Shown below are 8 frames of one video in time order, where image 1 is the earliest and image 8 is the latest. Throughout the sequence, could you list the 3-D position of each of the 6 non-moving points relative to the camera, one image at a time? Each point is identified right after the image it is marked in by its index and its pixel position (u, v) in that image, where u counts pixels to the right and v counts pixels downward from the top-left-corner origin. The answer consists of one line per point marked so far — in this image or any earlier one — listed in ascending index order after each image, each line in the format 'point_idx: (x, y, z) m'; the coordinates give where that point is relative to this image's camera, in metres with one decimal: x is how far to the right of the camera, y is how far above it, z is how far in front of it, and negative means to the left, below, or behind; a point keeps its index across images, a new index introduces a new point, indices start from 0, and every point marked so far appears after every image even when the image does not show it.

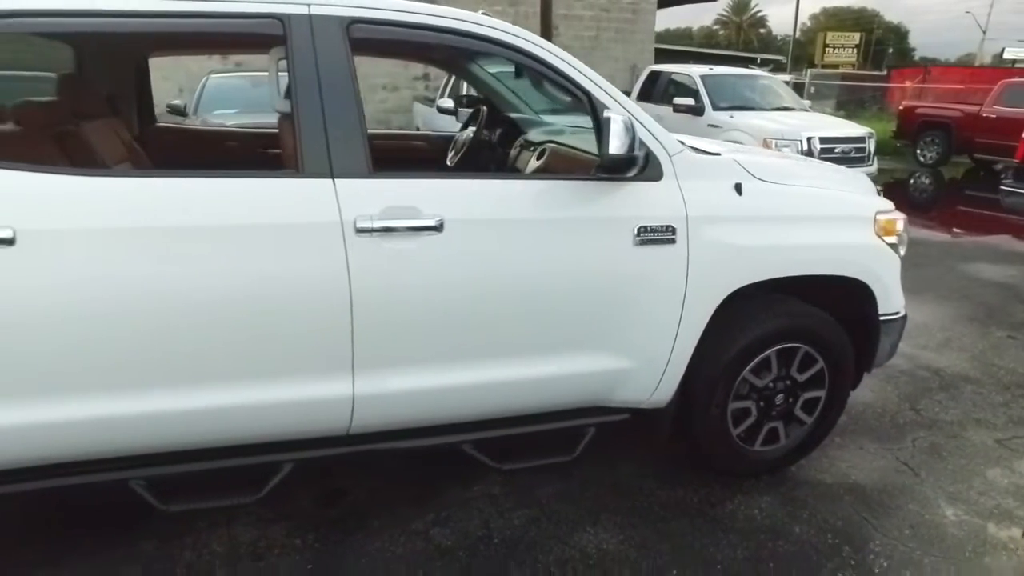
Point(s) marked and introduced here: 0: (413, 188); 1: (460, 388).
0: (-0.3, +0.4, +2.3) m
1: (-0.2, -0.4, +2.5) m
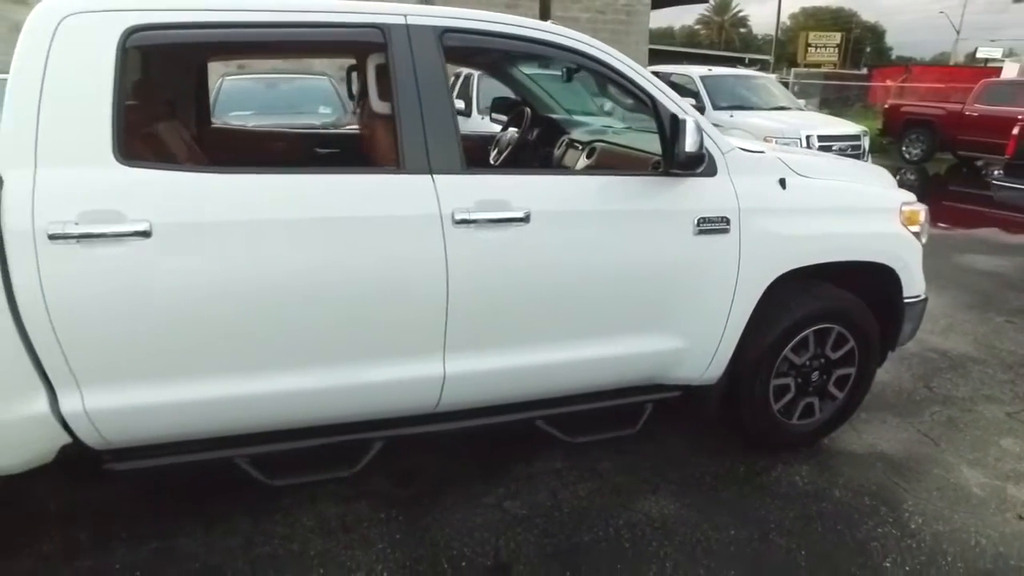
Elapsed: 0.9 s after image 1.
0: (0.0, +0.4, +2.5) m
1: (+0.1, -0.4, +2.7) m
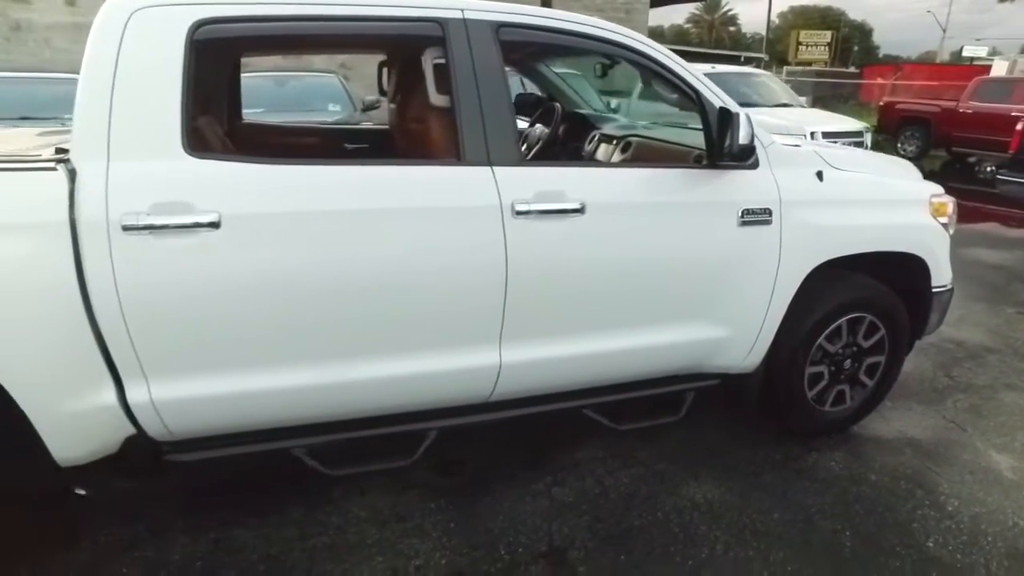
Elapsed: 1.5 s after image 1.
0: (+0.2, +0.5, +2.6) m
1: (+0.4, -0.3, +2.8) m
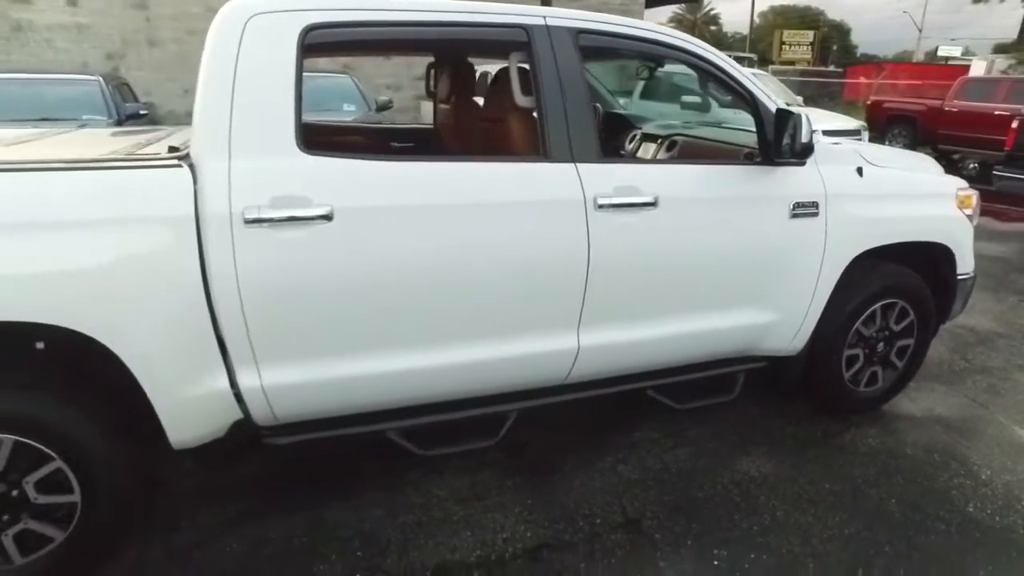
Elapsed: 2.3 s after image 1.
0: (+0.6, +0.5, +2.8) m
1: (+0.7, -0.3, +3.0) m
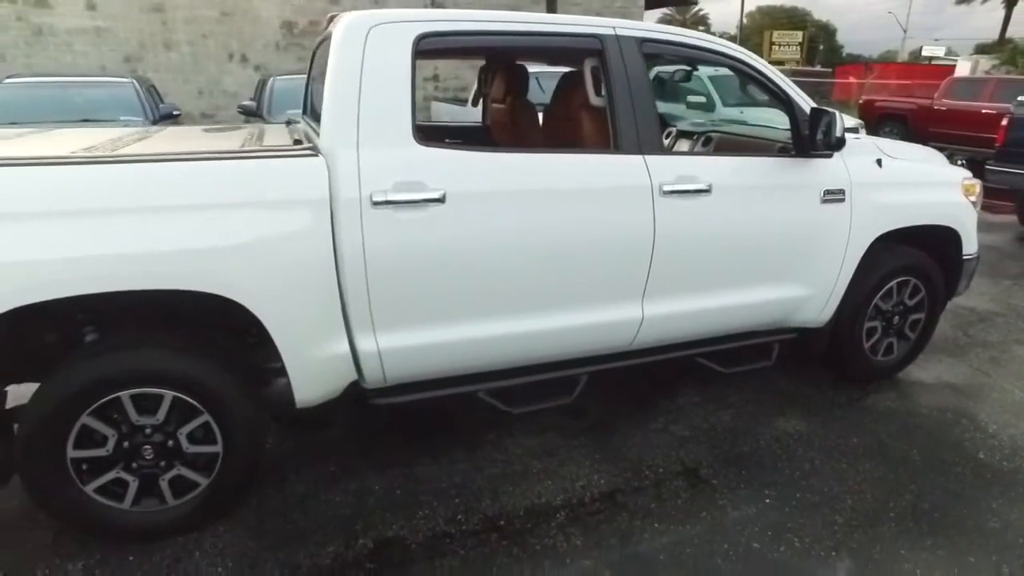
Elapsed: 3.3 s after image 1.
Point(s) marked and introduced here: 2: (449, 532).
0: (+0.9, +0.7, +3.2) m
1: (+1.1, -0.1, +3.4) m
2: (-0.3, -1.2, +2.8) m
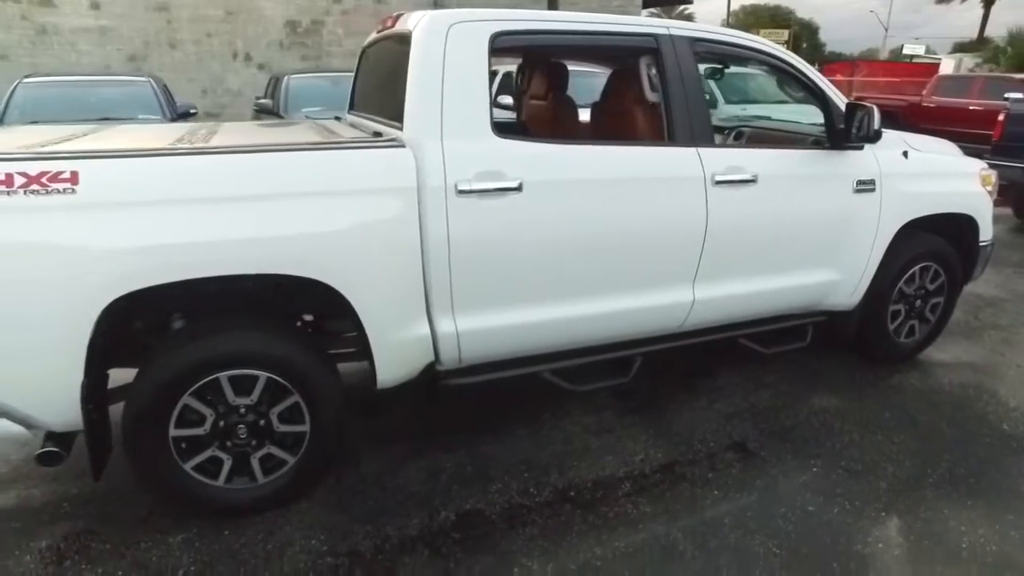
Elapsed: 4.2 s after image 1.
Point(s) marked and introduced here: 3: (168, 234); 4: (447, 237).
0: (+1.3, +0.8, +3.4) m
1: (+1.4, 0.0, +3.6) m
2: (+0.1, -1.1, +3.0) m
3: (-1.4, +0.2, +2.5) m
4: (-0.3, +0.2, +2.8) m
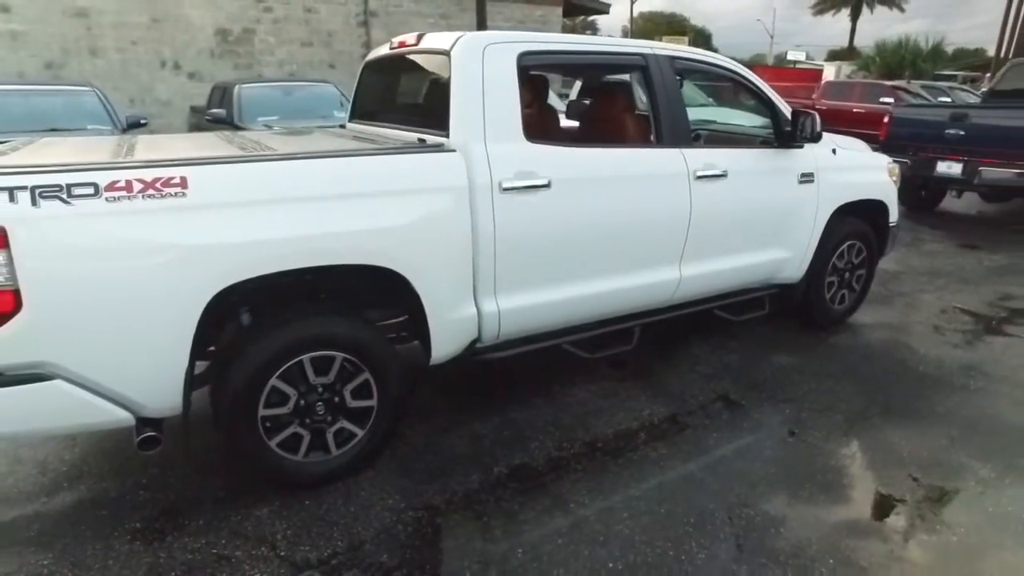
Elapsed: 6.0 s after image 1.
0: (+1.3, +0.9, +4.0) m
1: (+1.5, +0.1, +4.3) m
2: (+0.3, -1.0, +3.5) m
3: (-1.2, +0.3, +2.8) m
4: (-0.1, +0.3, +3.3) m
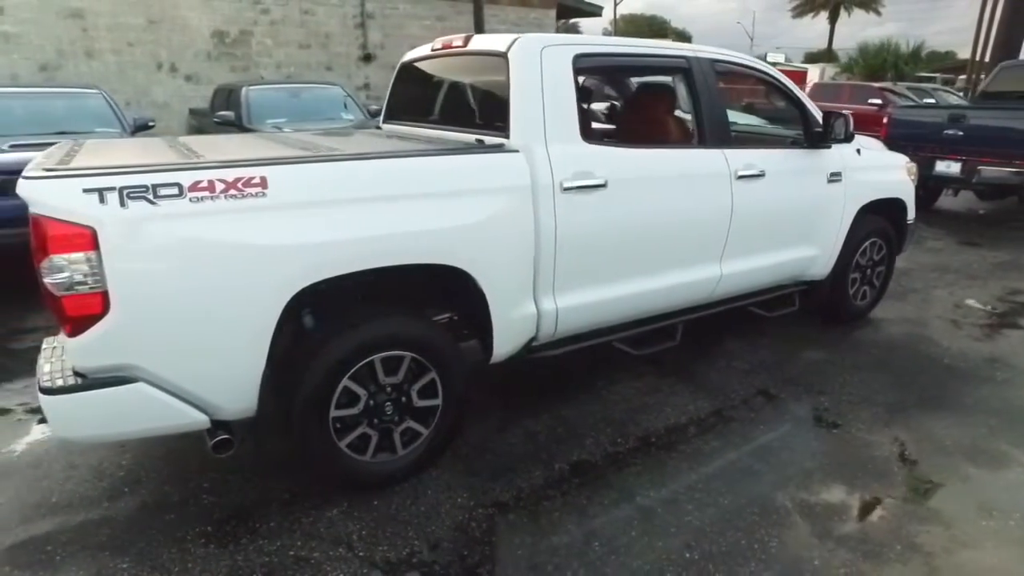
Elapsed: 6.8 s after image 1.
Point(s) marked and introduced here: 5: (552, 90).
0: (+1.6, +0.9, +4.1) m
1: (+1.8, +0.1, +4.4) m
2: (+0.6, -1.0, +3.5) m
3: (-0.8, +0.3, +2.8) m
4: (+0.2, +0.3, +3.3) m
5: (+0.2, +1.1, +3.3) m
